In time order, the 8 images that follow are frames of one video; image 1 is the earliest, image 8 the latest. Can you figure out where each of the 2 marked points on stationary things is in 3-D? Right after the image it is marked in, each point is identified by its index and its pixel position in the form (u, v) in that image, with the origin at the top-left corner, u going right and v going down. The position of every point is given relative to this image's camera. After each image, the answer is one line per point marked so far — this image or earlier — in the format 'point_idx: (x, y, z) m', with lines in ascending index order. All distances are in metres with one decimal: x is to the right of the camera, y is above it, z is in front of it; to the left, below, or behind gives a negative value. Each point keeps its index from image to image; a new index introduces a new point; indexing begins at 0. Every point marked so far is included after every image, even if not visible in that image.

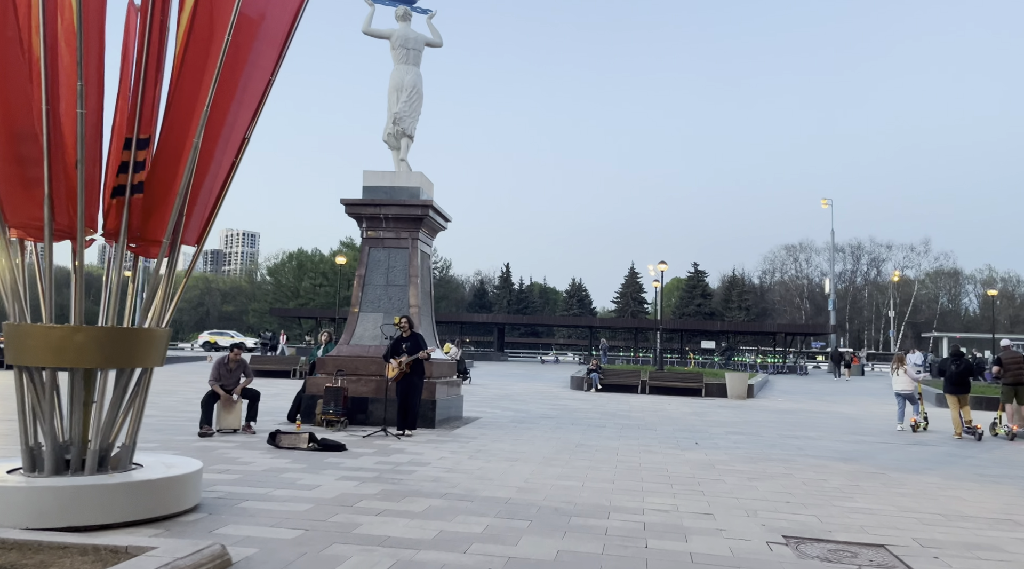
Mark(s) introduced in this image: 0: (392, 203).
0: (-1.9, +1.3, +13.5) m
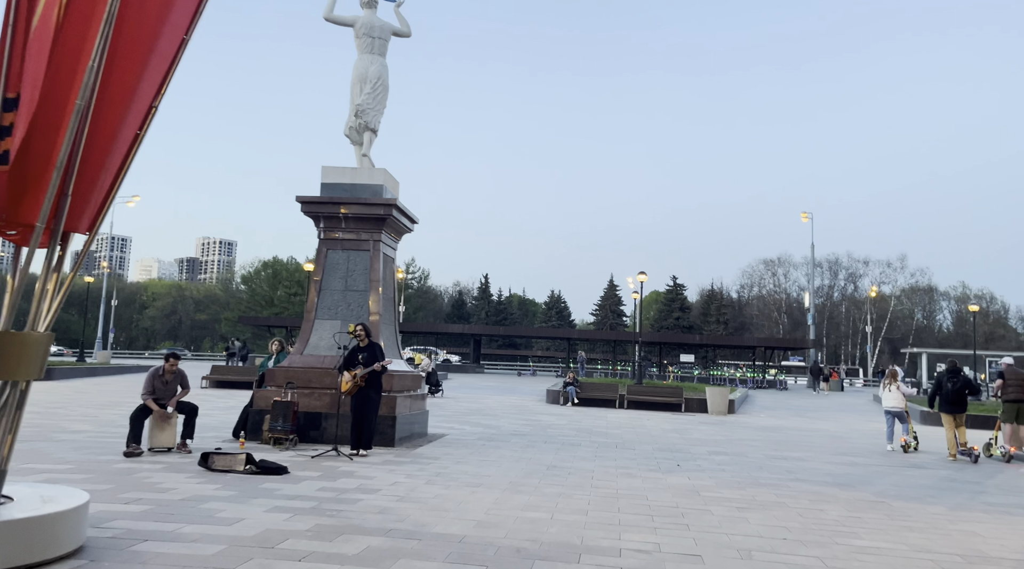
0: (-2.3, +1.2, +12.4) m
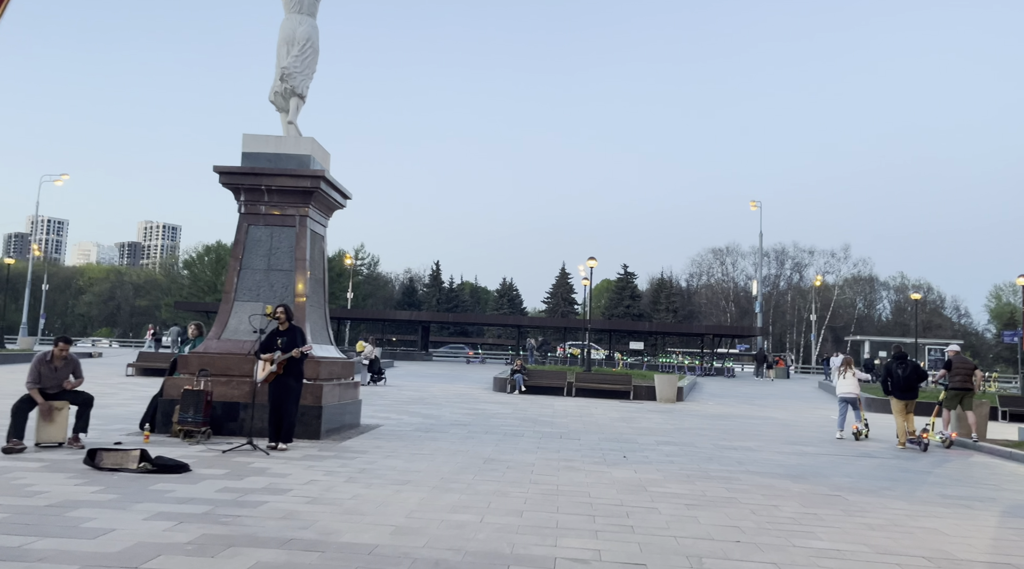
0: (-3.1, +1.5, +11.4) m
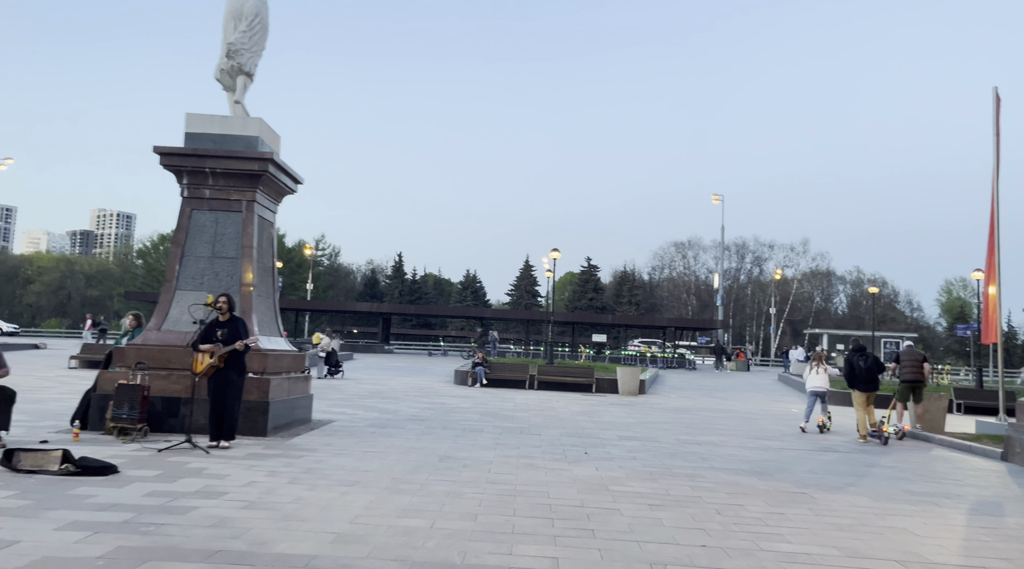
0: (-3.6, +1.6, +10.8) m
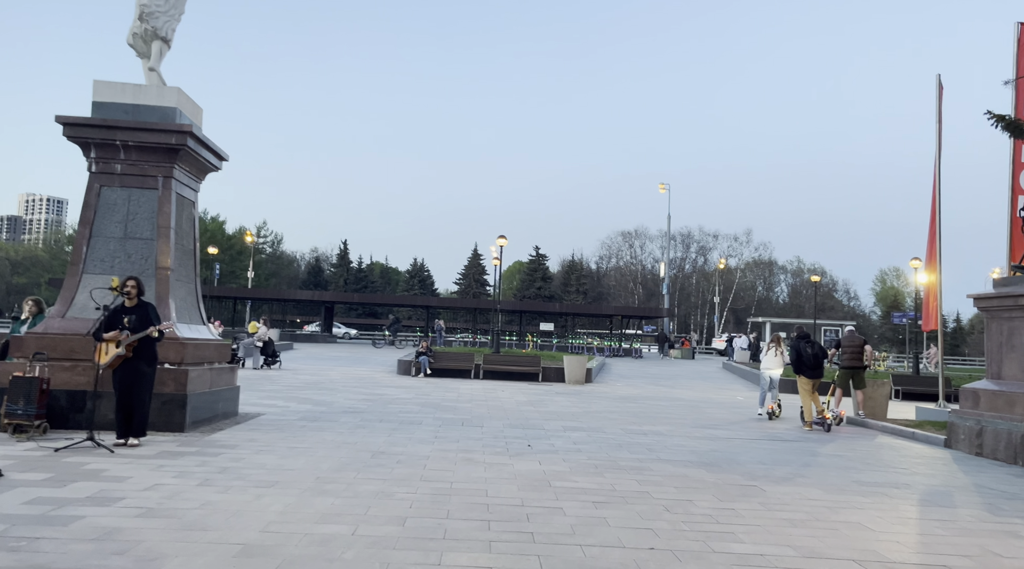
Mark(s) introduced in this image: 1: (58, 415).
0: (-4.4, +1.8, +10.0) m
1: (-4.8, -1.4, +9.1) m
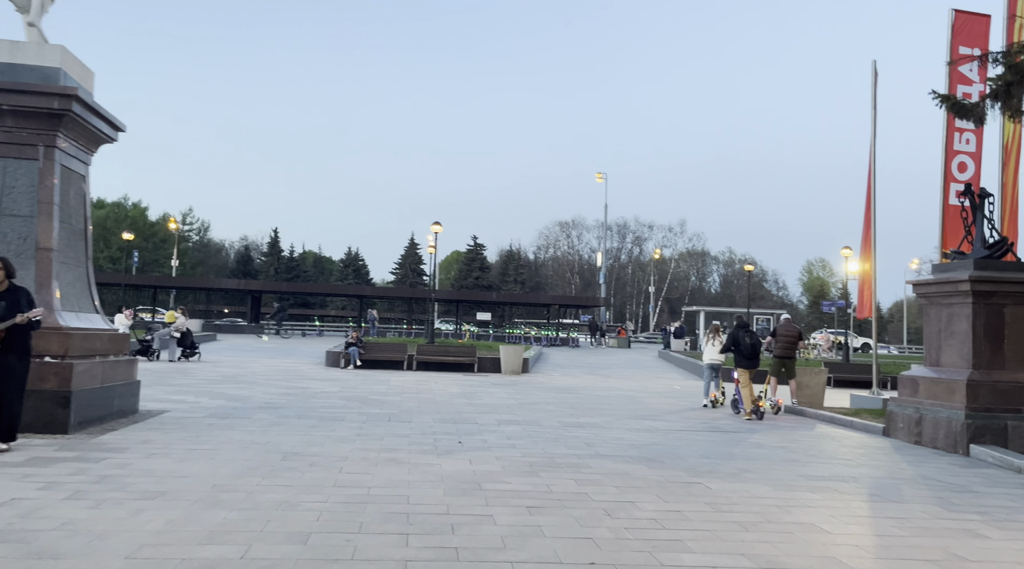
0: (-5.1, +2.0, +8.8) m
1: (-5.5, -1.2, +7.9) m
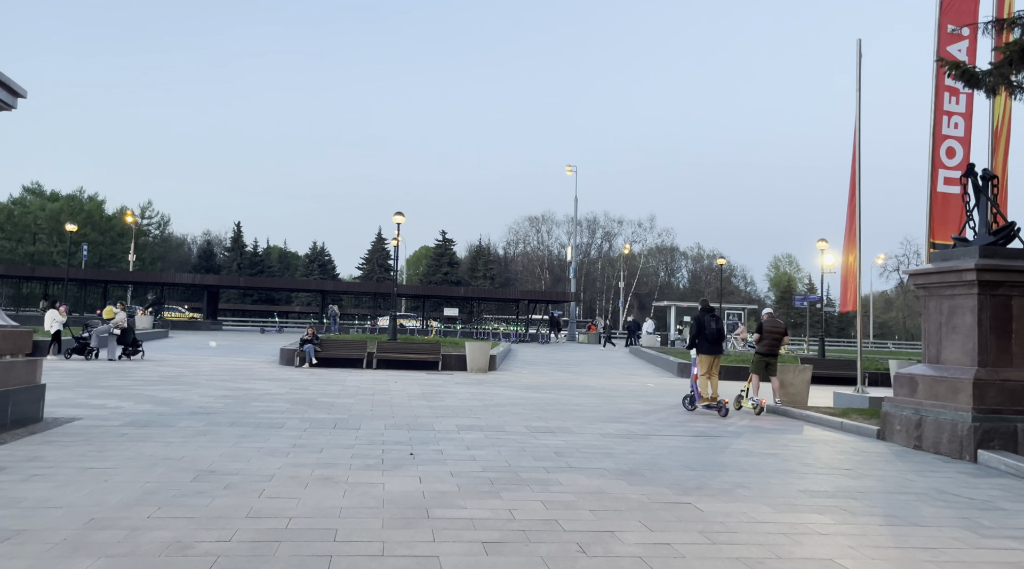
0: (-5.5, +2.1, +7.3) m
1: (-5.8, -1.1, +6.4) m
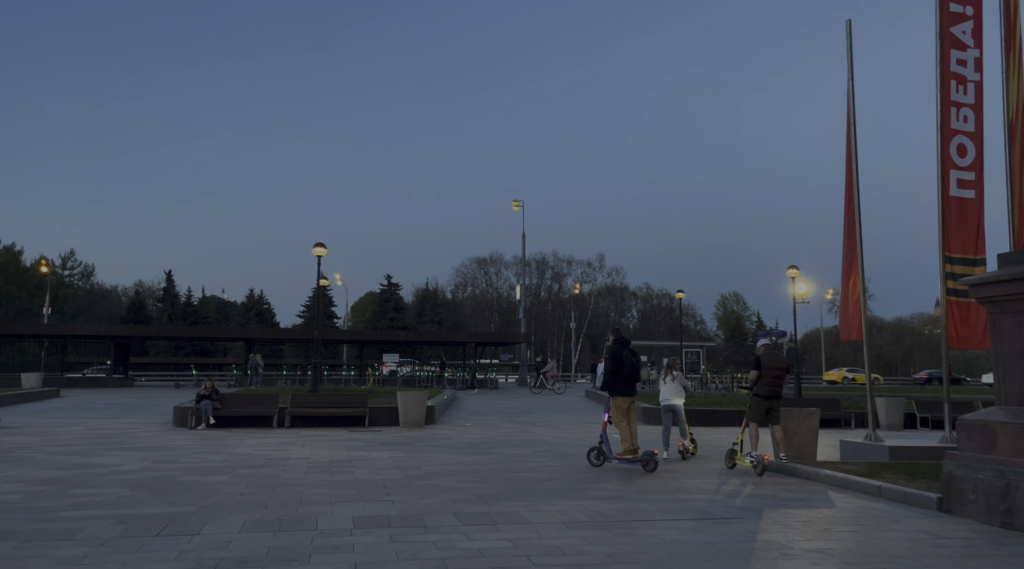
0: (-6.1, +2.0, +3.5) m
1: (-6.2, -1.2, +2.5) m
